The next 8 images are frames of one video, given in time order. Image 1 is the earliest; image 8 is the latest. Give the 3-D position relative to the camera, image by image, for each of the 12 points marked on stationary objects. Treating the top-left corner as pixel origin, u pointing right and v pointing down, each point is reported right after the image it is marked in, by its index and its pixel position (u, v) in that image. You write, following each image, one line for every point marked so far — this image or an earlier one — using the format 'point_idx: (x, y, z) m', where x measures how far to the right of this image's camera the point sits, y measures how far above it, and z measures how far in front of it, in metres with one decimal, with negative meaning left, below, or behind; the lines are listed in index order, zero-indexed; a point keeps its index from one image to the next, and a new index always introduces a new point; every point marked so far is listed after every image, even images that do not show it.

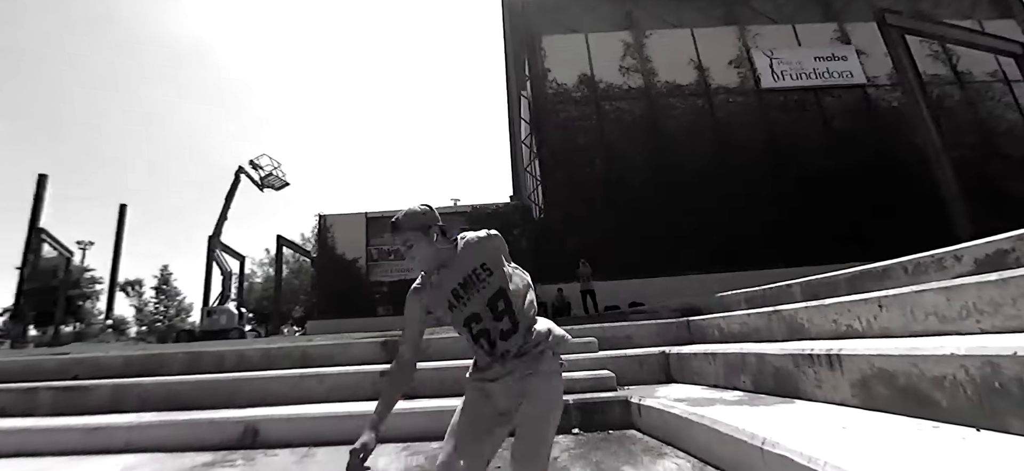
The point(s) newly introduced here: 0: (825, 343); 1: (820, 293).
0: (+3.0, -1.1, +3.8) m
1: (+4.0, -0.8, +4.9) m
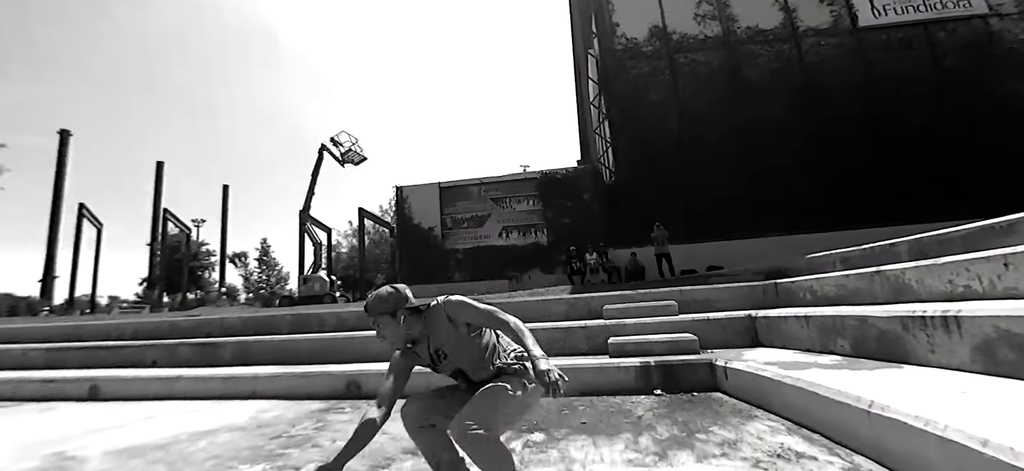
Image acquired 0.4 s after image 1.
0: (+3.8, -0.6, +3.4) m
1: (+4.8, -0.2, +4.4) m
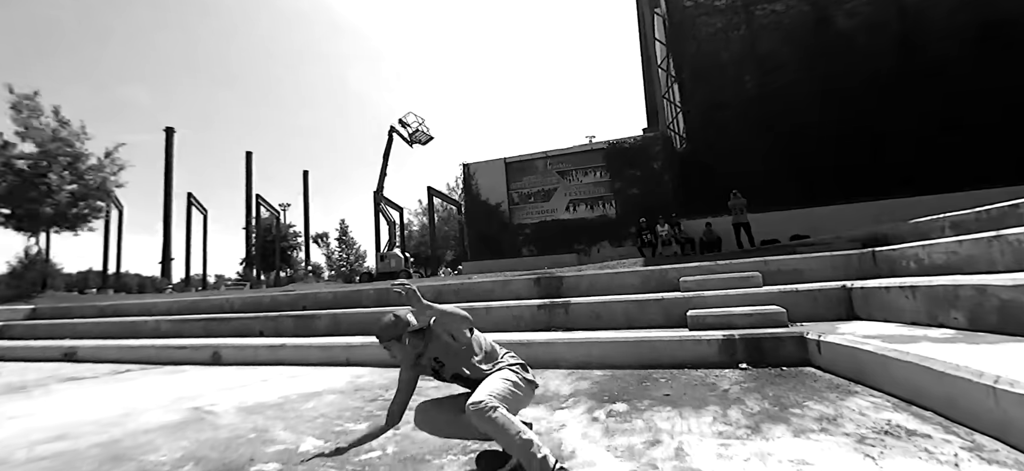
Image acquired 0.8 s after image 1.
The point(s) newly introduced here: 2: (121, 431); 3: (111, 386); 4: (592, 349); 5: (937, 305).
0: (+4.5, -0.2, +3.0) m
1: (+5.6, +0.2, +3.8) m
2: (-3.0, -1.5, +3.0) m
3: (-3.8, -1.5, +3.8) m
4: (+0.9, -1.2, +4.2) m
5: (+4.0, -0.6, +3.6) m
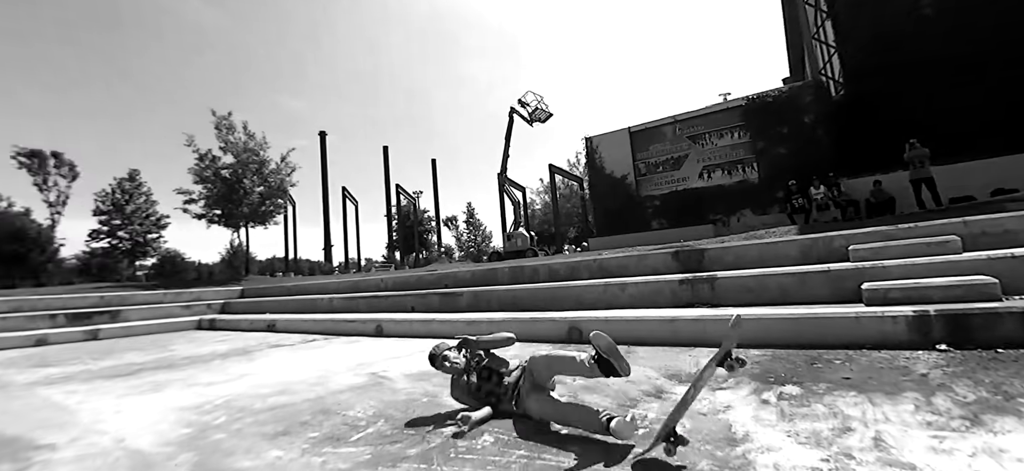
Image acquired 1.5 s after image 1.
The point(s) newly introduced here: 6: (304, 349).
0: (+5.5, +0.2, +1.8) m
1: (+6.8, +0.7, +2.4) m
2: (-1.7, -1.4, +3.5) m
3: (-2.3, -1.4, +4.5) m
4: (+2.3, -0.9, +3.9) m
5: (+5.2, -0.2, +2.6) m
6: (-2.5, -1.4, +4.7) m
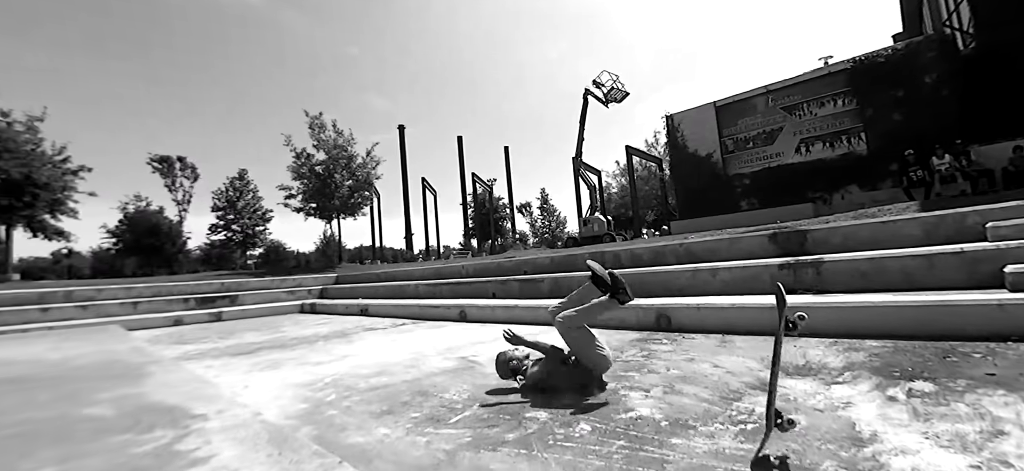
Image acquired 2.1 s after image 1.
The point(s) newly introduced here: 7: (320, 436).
0: (+6.0, +0.3, +1.0) m
1: (+7.3, +0.9, +1.4) m
2: (-0.9, -1.3, +3.7) m
3: (-1.4, -1.3, +4.7) m
4: (+3.1, -0.7, +3.5) m
5: (+5.8, 0.0, +1.8) m
6: (-1.5, -1.3, +5.0) m
7: (-1.4, -1.5, +2.9) m
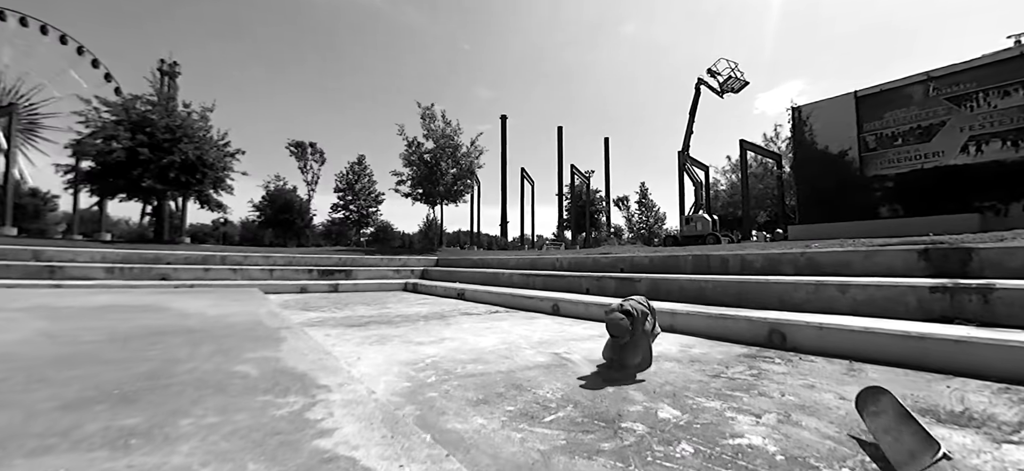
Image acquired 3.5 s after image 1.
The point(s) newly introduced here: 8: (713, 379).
0: (+6.4, -0.2, -0.1) m
1: (+7.7, +0.4, 0.0) m
2: (0.0, -1.3, +3.9) m
3: (-0.3, -1.1, +4.9) m
4: (+3.9, -0.9, +2.9) m
5: (+6.3, -0.5, +0.7) m
6: (-0.4, -1.2, +5.2) m
7: (-0.7, -1.5, +3.1) m
8: (+1.7, -1.2, +3.3) m
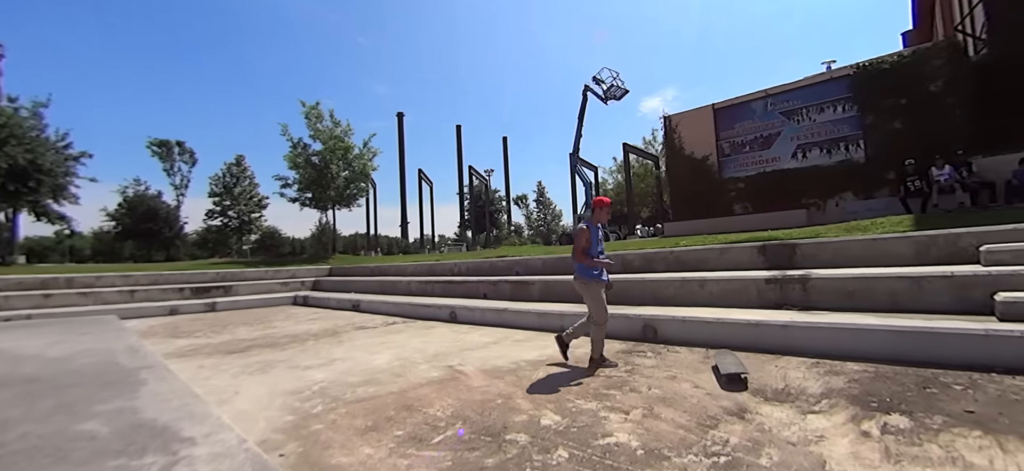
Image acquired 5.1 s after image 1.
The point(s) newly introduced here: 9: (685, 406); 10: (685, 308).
0: (+5.9, -0.2, +0.9) m
1: (+7.2, +0.5, +1.2) m
2: (-1.0, -1.4, +3.8) m
3: (-1.6, -1.2, +4.8) m
4: (+3.0, -0.9, +3.5) m
5: (+5.7, -0.4, +1.8) m
6: (-1.7, -1.3, +5.0) m
7: (-1.6, -1.7, +3.0) m
8: (+0.7, -1.3, +3.6) m
9: (+1.4, -1.4, +3.1) m
10: (+2.2, -0.9, +4.8) m
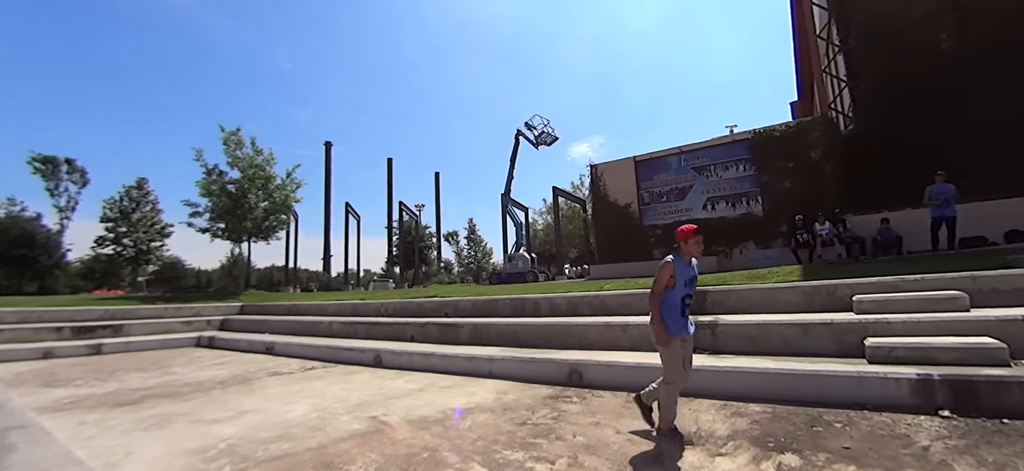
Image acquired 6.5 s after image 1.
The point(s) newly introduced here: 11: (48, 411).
0: (+5.5, -0.6, +1.7) m
1: (+6.8, 0.0, +2.2) m
2: (-1.7, -1.9, +3.6) m
3: (-2.3, -1.7, +4.5) m
4: (+2.3, -1.4, +3.8) m
5: (+5.2, -0.9, +2.5) m
6: (-2.5, -1.7, +4.7) m
7: (-2.2, -2.1, +2.7) m
8: (+0.1, -1.8, +3.6) m
9: (+0.8, -1.8, +3.2) m
10: (+1.4, -1.4, +5.0) m
11: (-5.1, -1.8, +4.2) m
